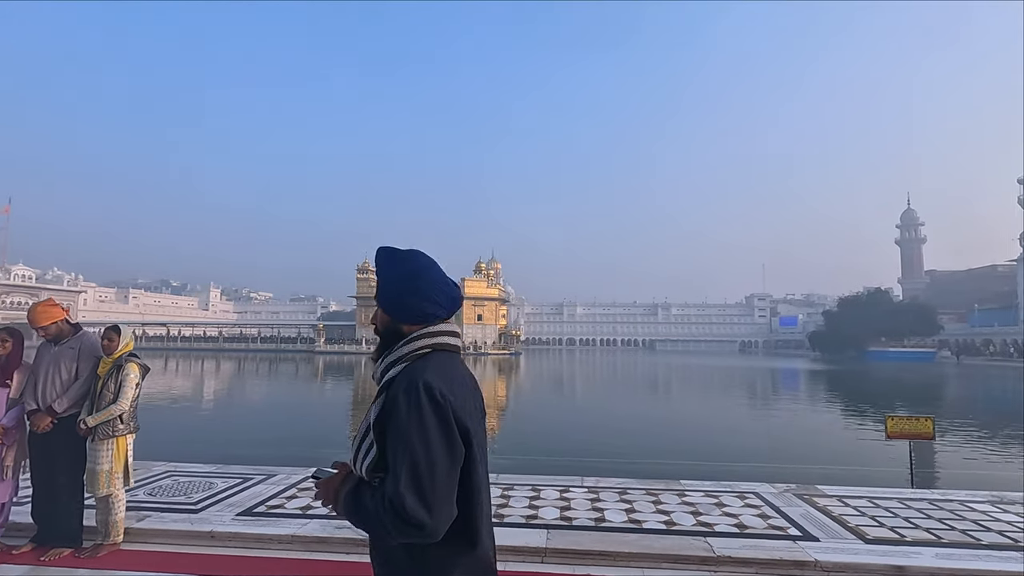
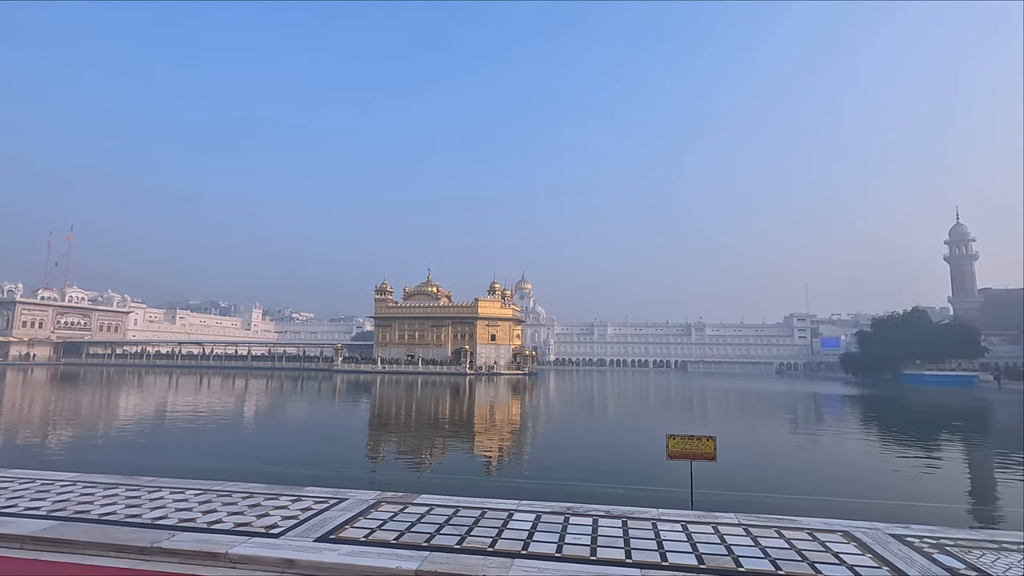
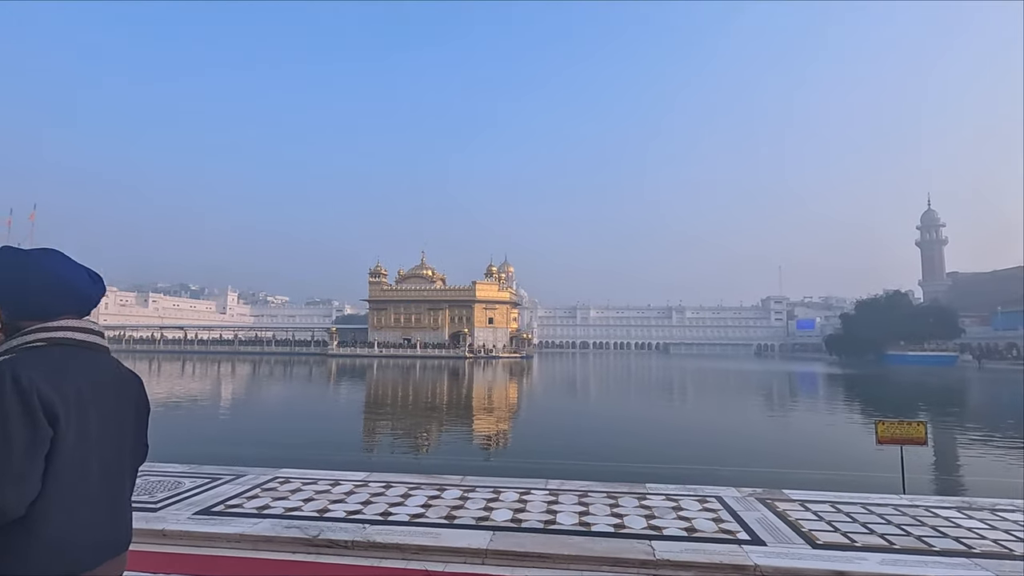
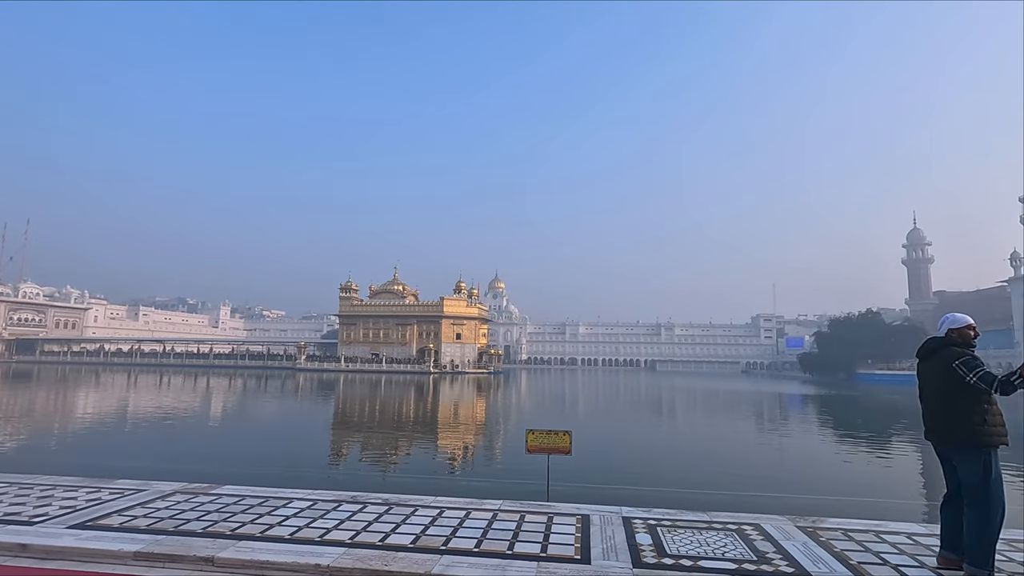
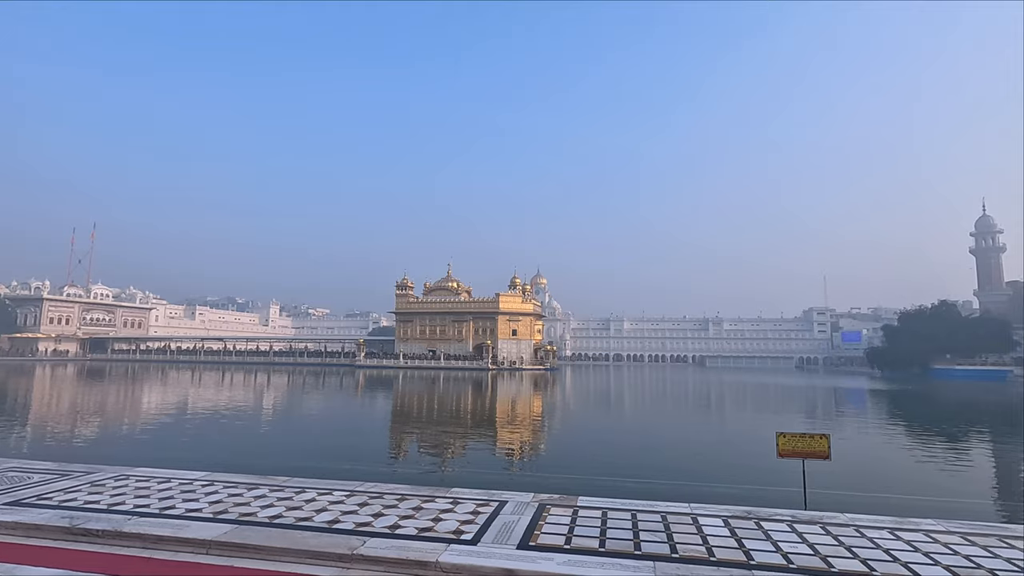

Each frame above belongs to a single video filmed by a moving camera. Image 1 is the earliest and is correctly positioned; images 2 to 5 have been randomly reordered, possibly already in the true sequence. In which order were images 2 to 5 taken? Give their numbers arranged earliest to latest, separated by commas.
3, 5, 2, 4
